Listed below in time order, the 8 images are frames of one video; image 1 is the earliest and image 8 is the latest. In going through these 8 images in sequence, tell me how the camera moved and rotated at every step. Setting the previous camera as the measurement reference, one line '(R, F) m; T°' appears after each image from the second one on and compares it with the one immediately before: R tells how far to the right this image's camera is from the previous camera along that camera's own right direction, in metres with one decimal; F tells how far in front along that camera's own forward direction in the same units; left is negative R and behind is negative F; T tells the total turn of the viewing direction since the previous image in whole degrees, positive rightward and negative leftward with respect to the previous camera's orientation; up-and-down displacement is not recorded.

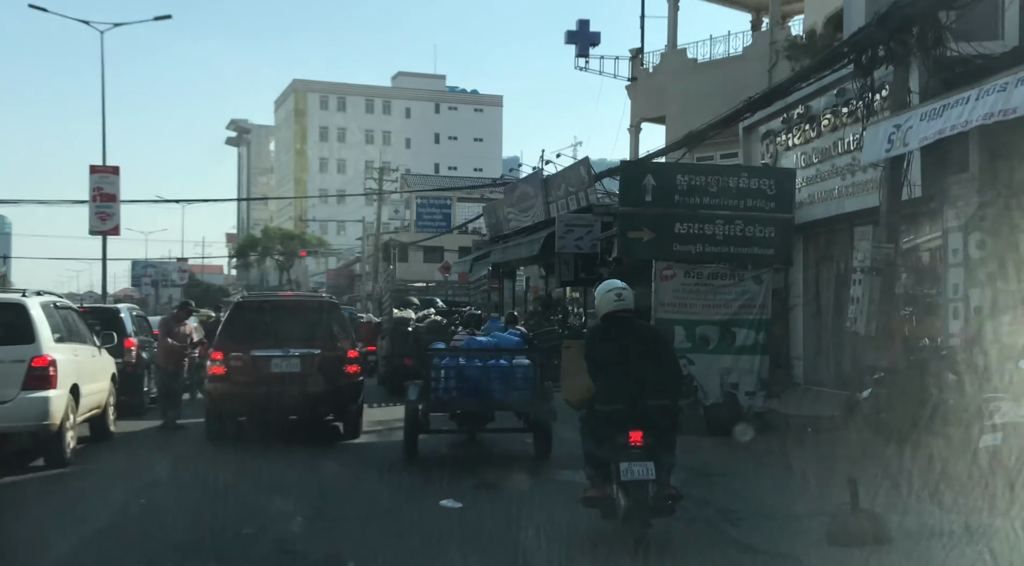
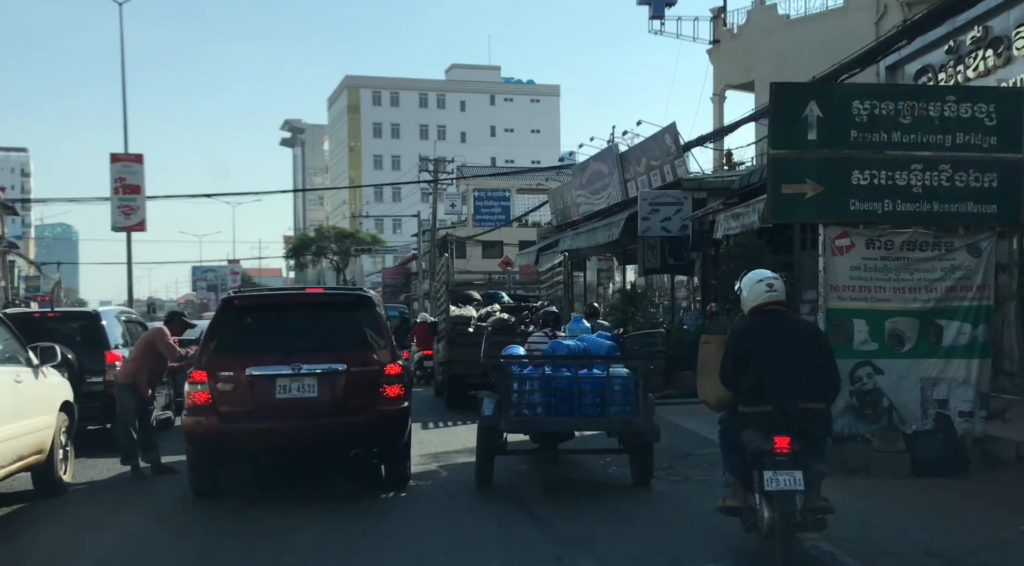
(-0.4, +3.9) m; -3°
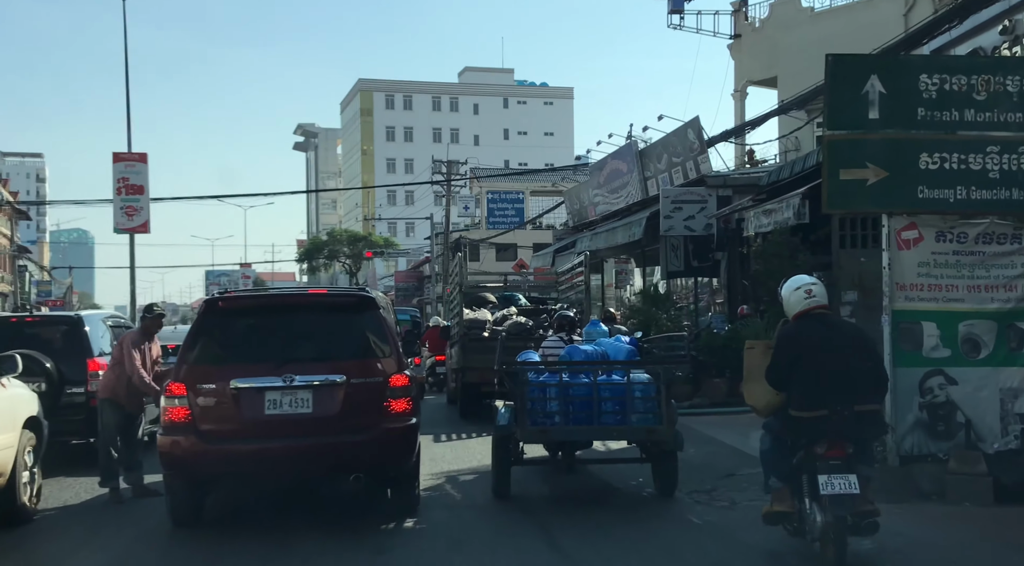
(-0.1, +1.1) m; -1°
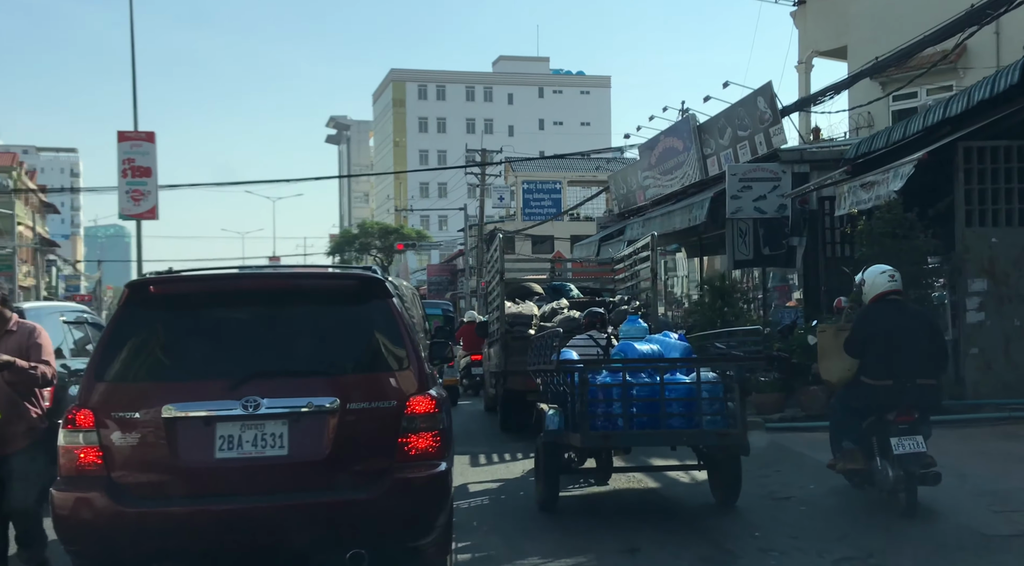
(-0.2, +2.6) m; -2°
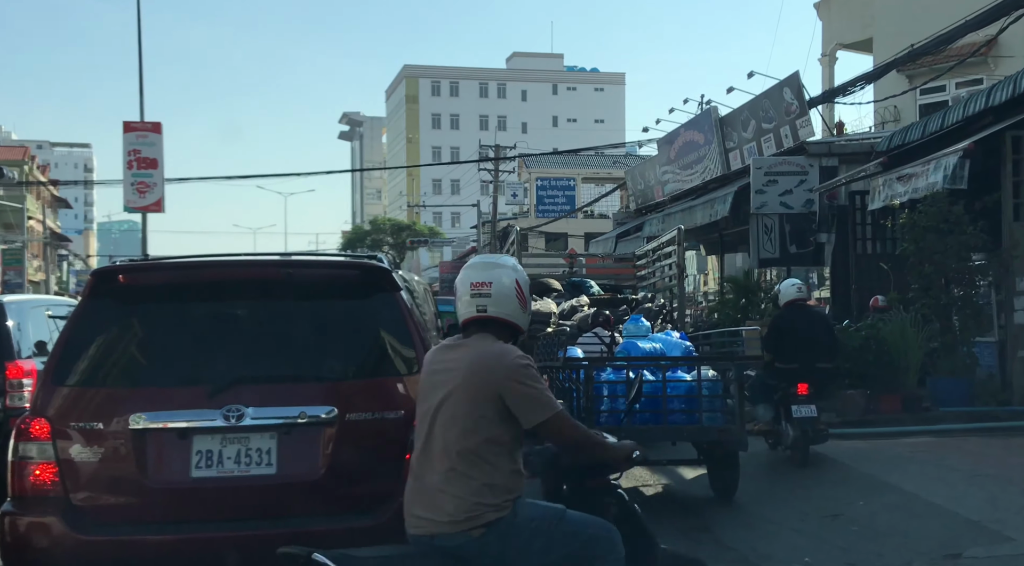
(-0.1, +0.7) m; -1°
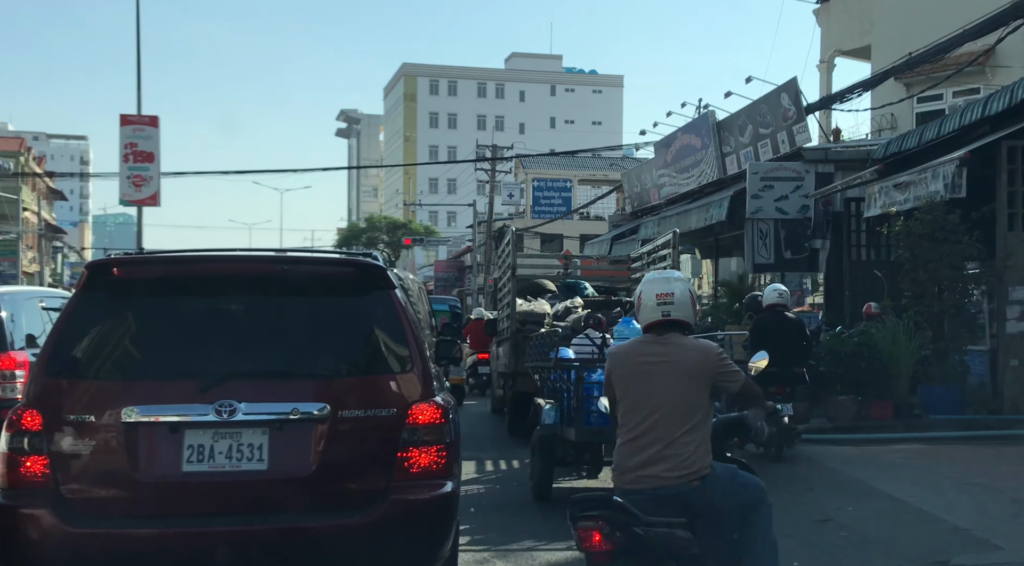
(0.0, 0.0) m; 0°
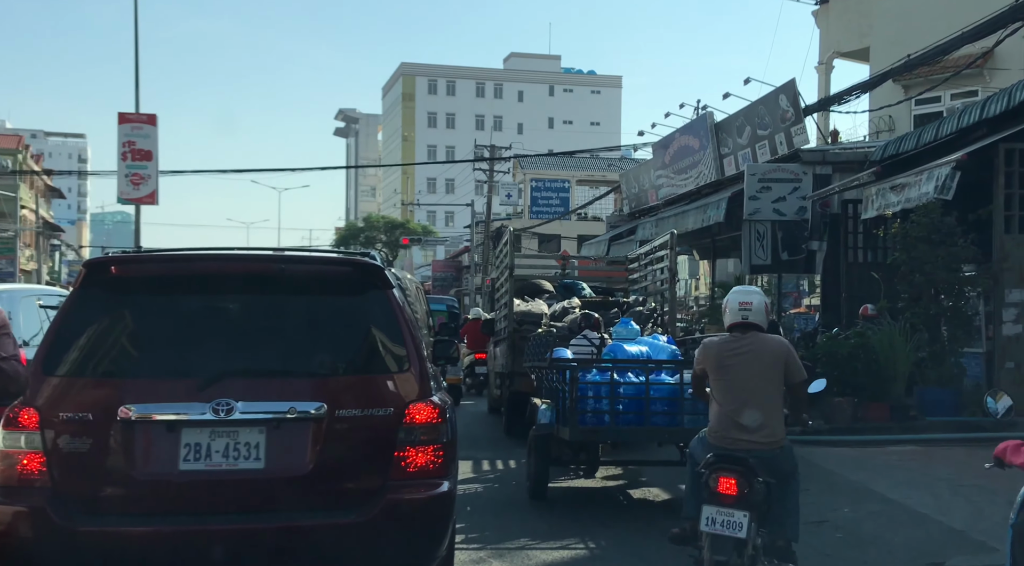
(0.0, 0.0) m; 0°
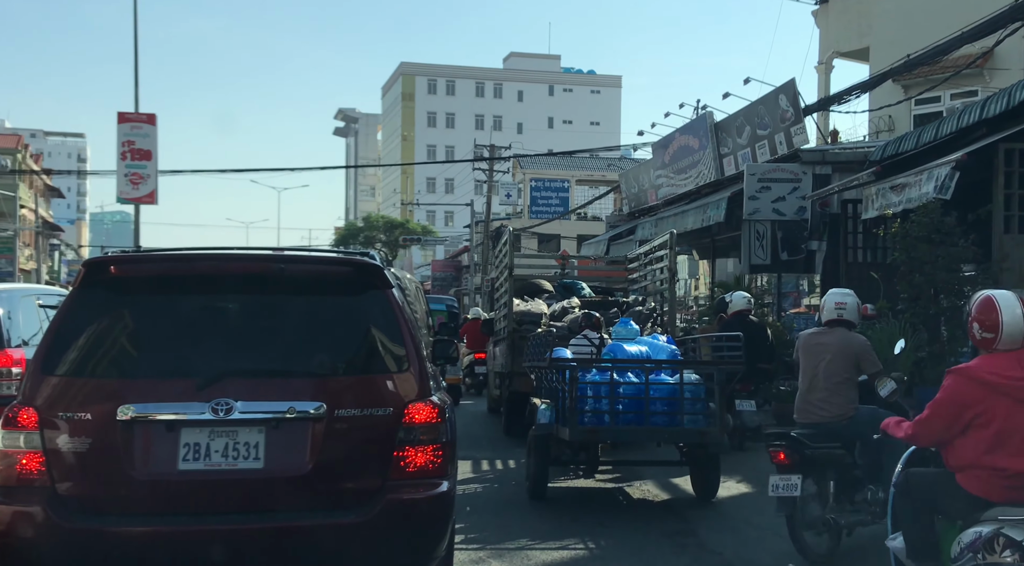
(0.0, 0.0) m; 0°
